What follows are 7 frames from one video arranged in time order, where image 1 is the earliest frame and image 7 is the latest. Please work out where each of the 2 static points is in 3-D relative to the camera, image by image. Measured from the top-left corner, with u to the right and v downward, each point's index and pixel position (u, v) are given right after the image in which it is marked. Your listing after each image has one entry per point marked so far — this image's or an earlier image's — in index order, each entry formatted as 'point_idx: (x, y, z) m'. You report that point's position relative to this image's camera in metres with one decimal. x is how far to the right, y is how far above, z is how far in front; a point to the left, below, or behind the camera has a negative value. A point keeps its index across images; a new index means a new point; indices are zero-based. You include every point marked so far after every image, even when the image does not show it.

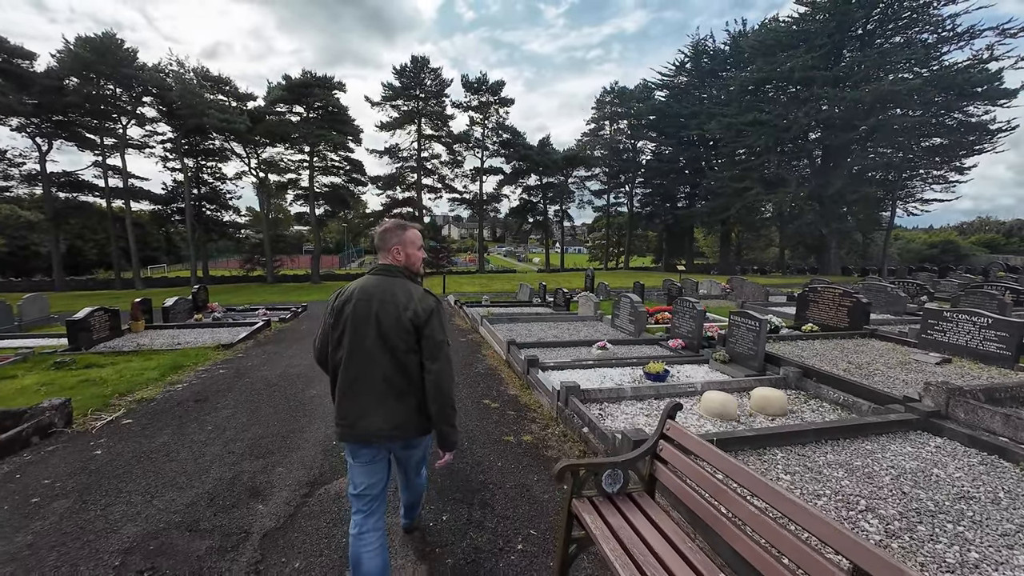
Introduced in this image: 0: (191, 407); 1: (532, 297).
0: (-4.3, -1.6, +5.7) m
1: (+0.8, -0.4, +17.8) m
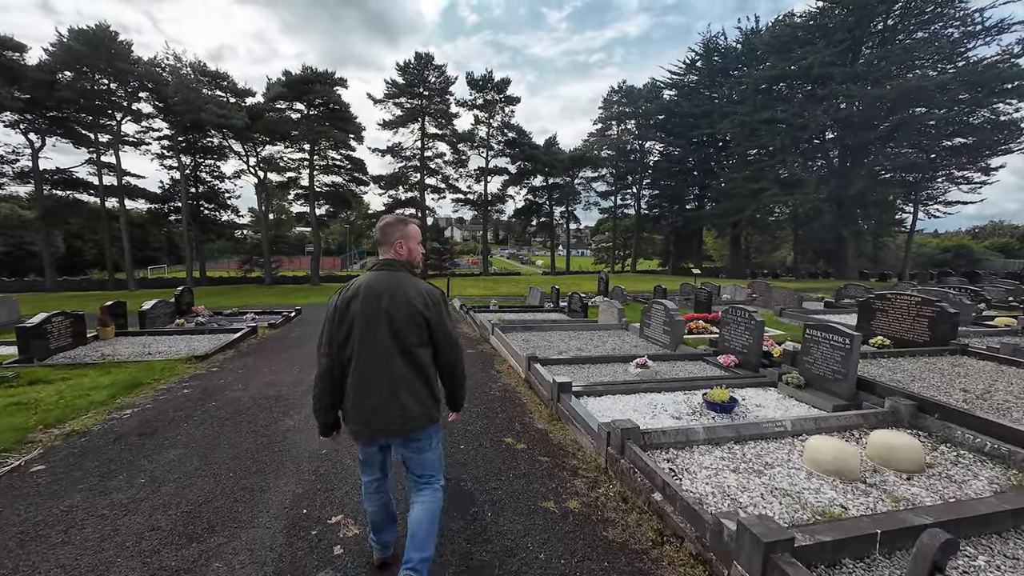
0: (-4.0, -1.6, +4.5) m
1: (+1.2, -0.5, +16.5) m
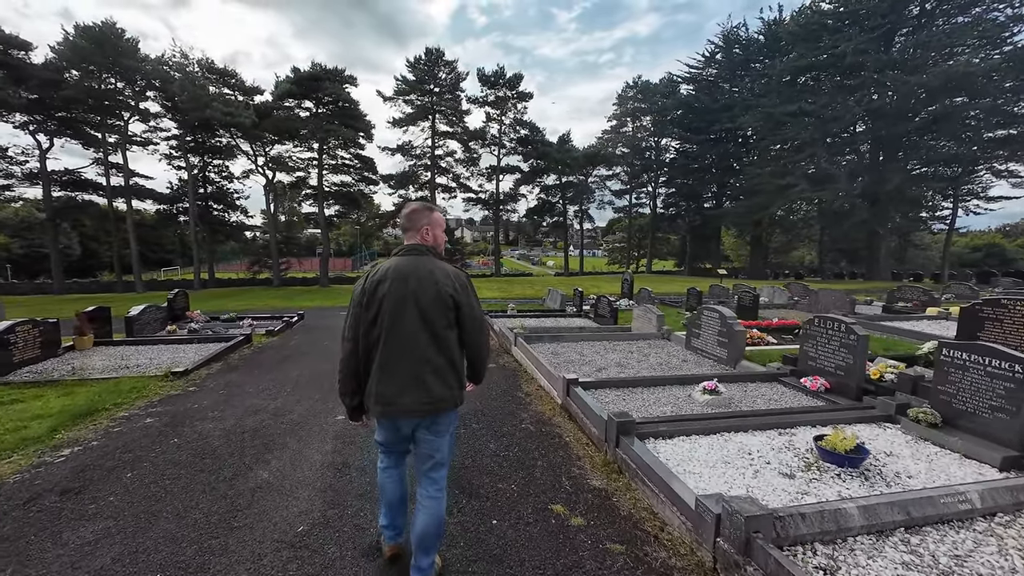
0: (-3.6, -1.7, +3.3) m
1: (+1.8, -0.6, +15.2) m
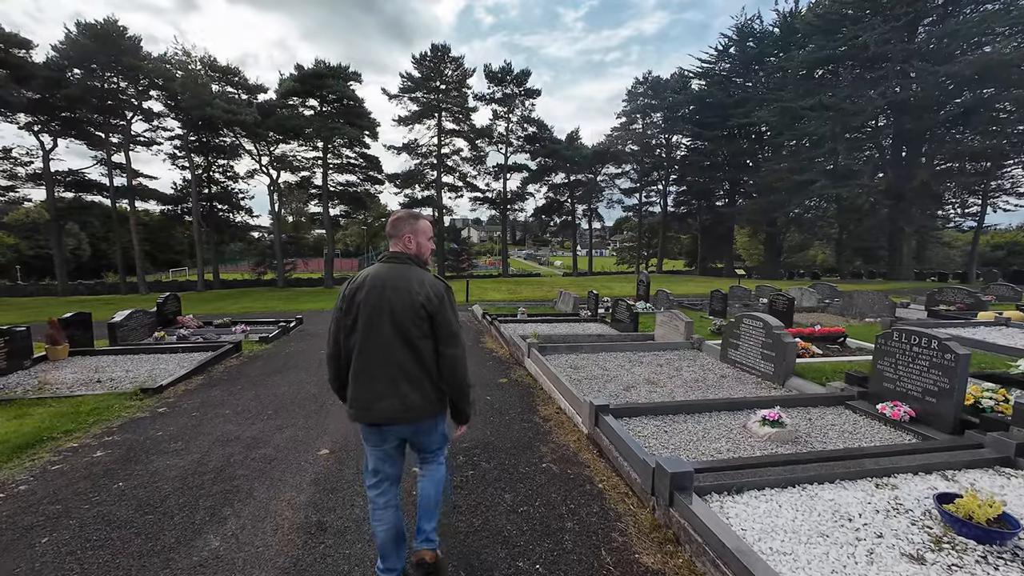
0: (-3.5, -1.8, +2.5) m
1: (+2.2, -0.7, +14.3) m
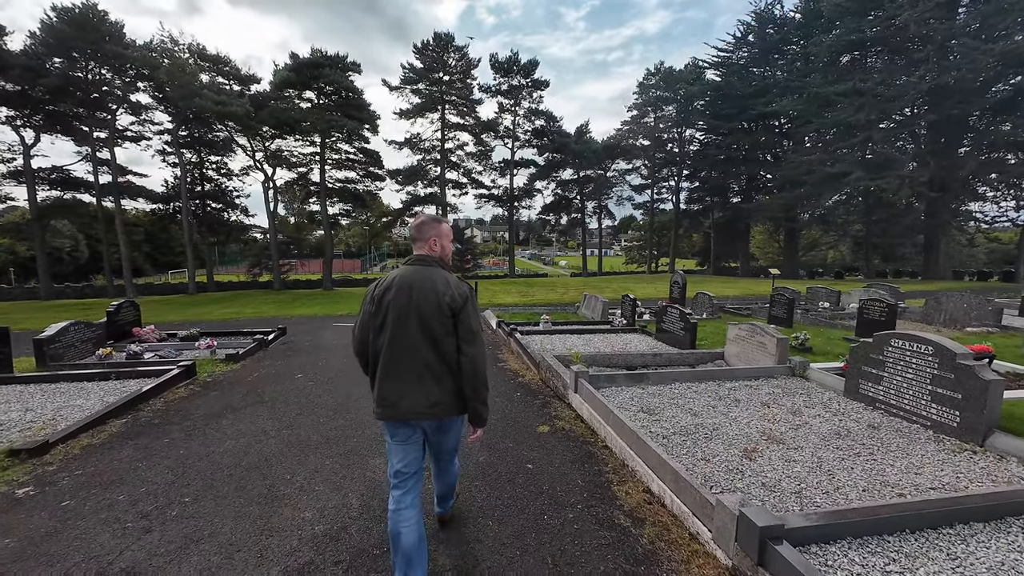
0: (-3.0, -1.9, +0.4) m
1: (+2.7, -0.8, +12.2) m
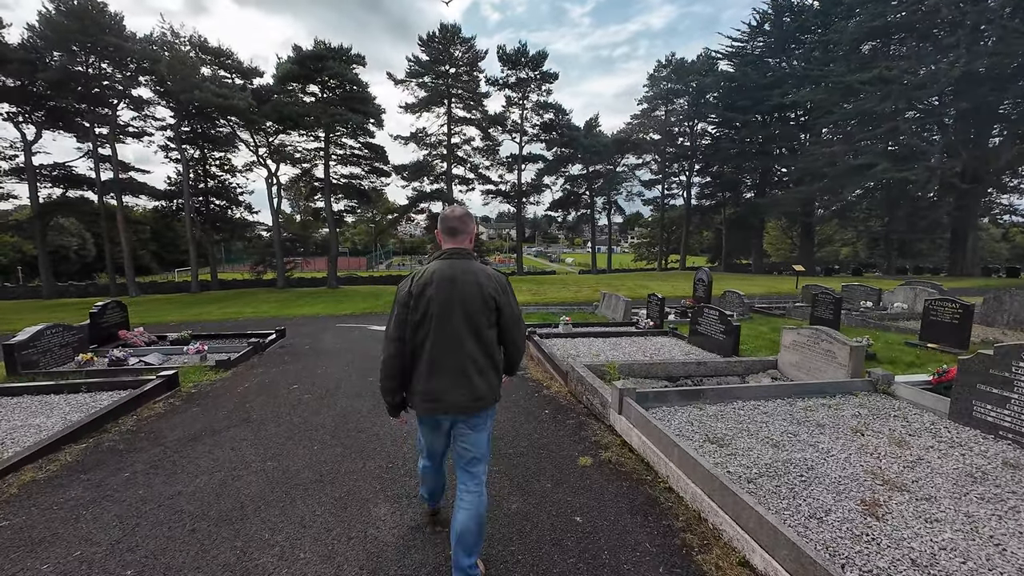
0: (-2.7, -2.0, -0.5) m
1: (+3.1, -0.7, +11.3) m
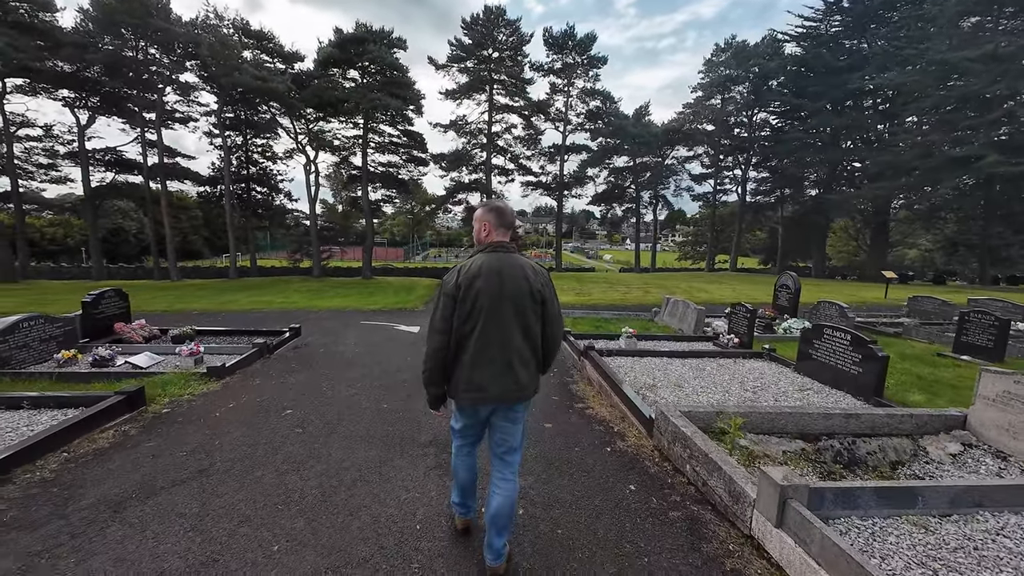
0: (-2.6, -2.0, -2.0) m
1: (+4.2, -0.9, +9.2) m
